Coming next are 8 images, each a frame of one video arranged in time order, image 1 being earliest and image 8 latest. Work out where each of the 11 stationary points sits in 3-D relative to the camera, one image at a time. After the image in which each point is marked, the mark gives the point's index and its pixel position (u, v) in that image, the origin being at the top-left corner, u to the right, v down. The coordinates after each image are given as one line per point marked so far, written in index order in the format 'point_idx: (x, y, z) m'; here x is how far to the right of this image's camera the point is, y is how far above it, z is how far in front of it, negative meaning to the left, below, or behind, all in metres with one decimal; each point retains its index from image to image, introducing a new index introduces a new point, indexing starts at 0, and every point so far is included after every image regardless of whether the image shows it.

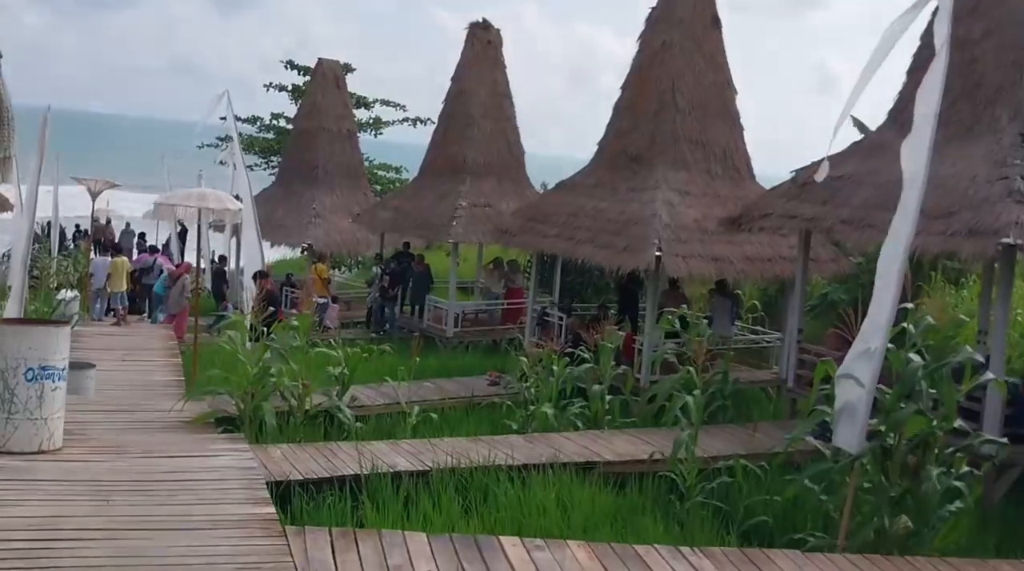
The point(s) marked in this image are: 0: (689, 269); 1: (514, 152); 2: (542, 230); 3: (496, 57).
0: (+1.8, +0.2, +10.6) m
1: (0.0, +2.0, +15.6) m
2: (+0.3, +0.6, +12.0) m
3: (-0.2, +3.3, +15.3) m
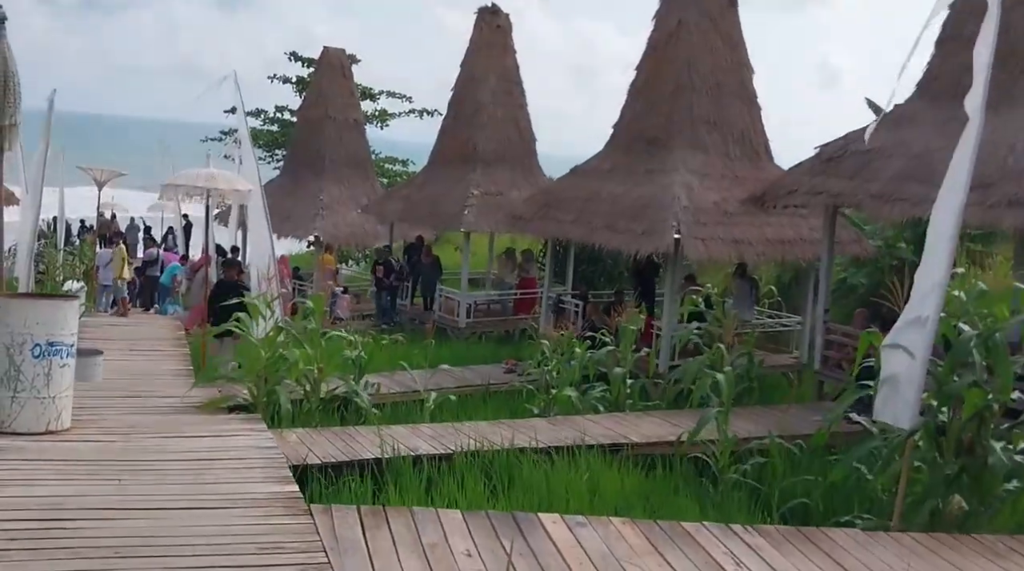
0: (+1.9, +0.3, +10.4) m
1: (+0.2, +2.1, +15.3) m
2: (+0.5, +0.8, +11.7) m
3: (-0.1, +3.4, +15.0) m
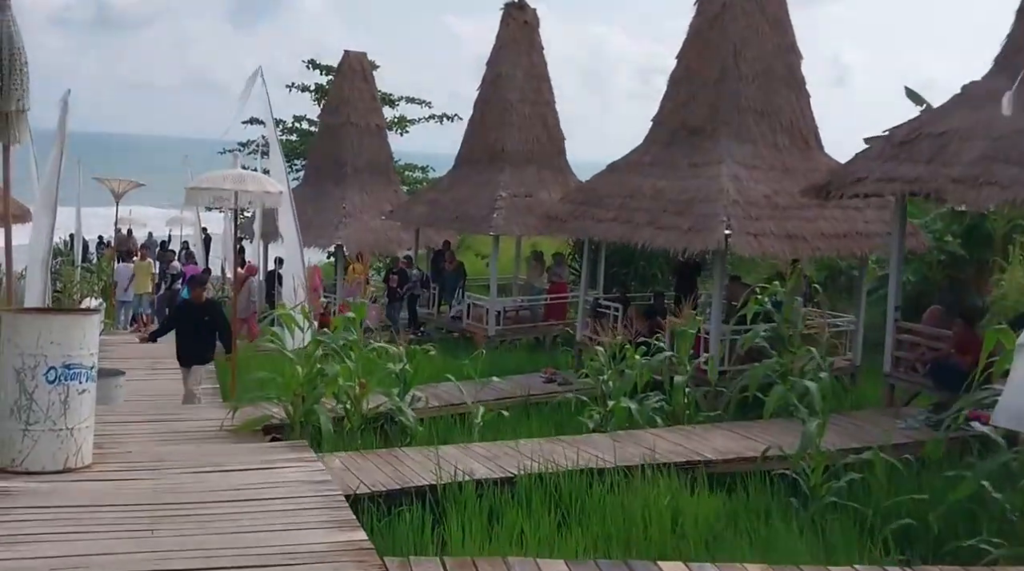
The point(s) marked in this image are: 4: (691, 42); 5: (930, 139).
0: (+2.3, +0.3, +9.7) m
1: (+0.6, +2.0, +14.7) m
2: (+0.9, +0.7, +11.1) m
3: (+0.3, +3.3, +14.4) m
4: (+1.9, +2.6, +11.3) m
5: (+3.1, +1.1, +8.0) m
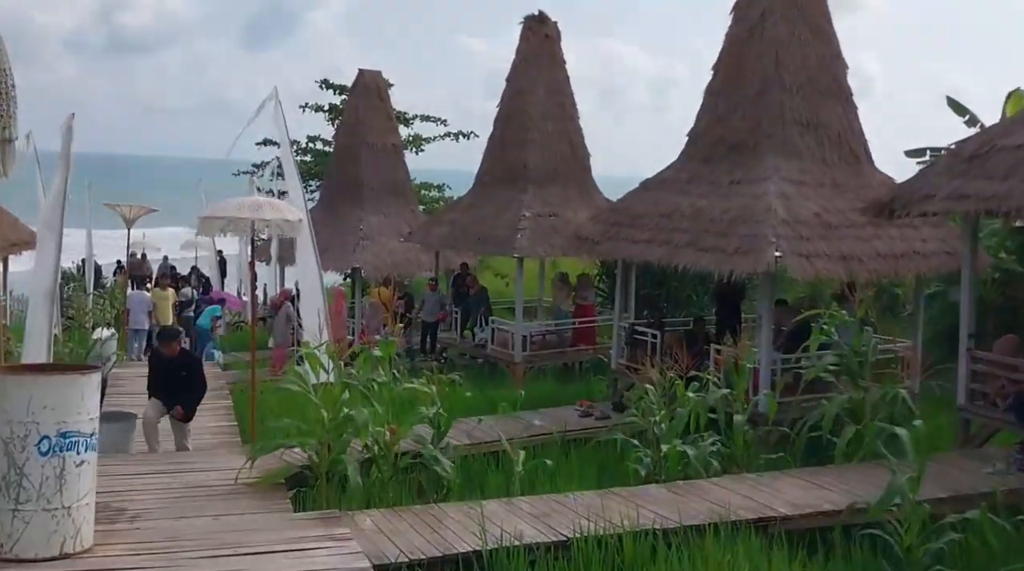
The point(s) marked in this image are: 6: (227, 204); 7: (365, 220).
0: (+2.6, +0.1, +9.1) m
1: (+0.9, +1.7, +14.1) m
2: (+1.2, +0.5, +10.5) m
3: (+0.5, +3.0, +13.8) m
4: (+2.2, +2.3, +10.6) m
5: (+3.4, +0.9, +7.4) m
6: (-2.1, +0.6, +7.8) m
7: (-2.2, +1.0, +15.8) m
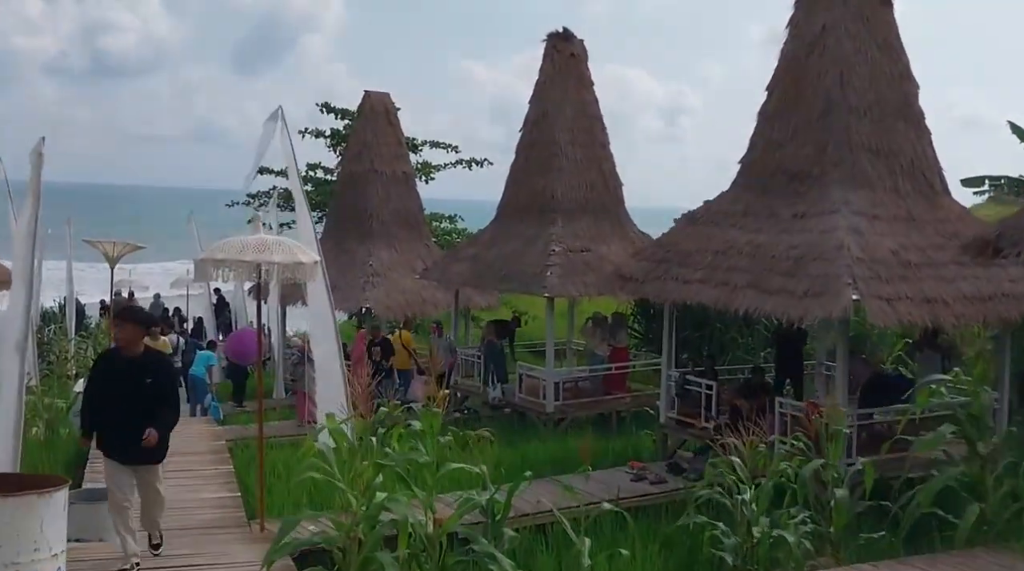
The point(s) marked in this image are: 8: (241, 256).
0: (+2.9, -0.2, +8.0) m
1: (+1.2, +1.2, +13.1) m
2: (+1.5, +0.1, +9.4) m
3: (+0.9, +2.5, +12.8) m
4: (+2.5, +1.9, +9.6) m
5: (+3.7, +0.6, +6.3) m
6: (-1.8, +0.3, +6.7) m
7: (-1.9, +0.4, +14.7) m
8: (-1.6, +0.2, +6.5) m
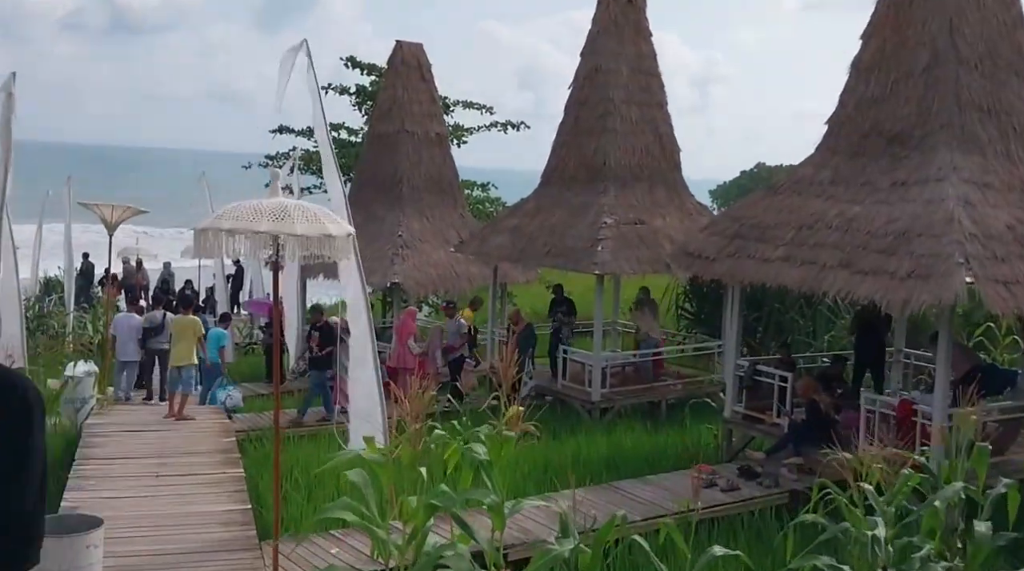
0: (+3.3, -0.1, +6.8) m
1: (+1.7, +1.5, +11.9) m
2: (+1.9, +0.3, +8.3) m
3: (+1.3, +2.8, +11.6) m
4: (+2.9, +2.1, +8.4) m
5: (+4.1, +0.7, +5.1) m
6: (-1.4, +0.4, +5.6) m
7: (-1.4, +0.8, +13.7) m
8: (-1.3, +0.3, +5.4) m
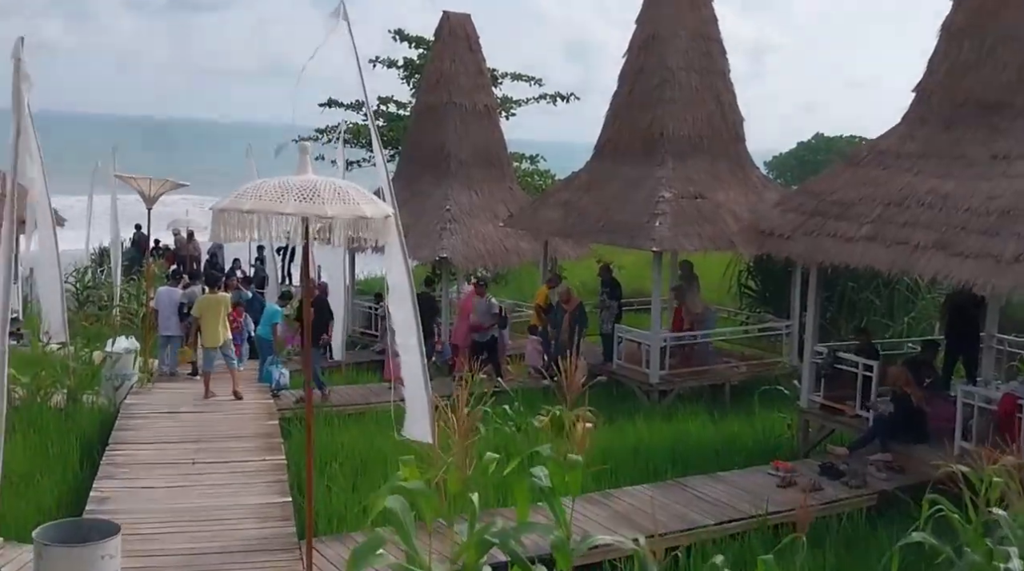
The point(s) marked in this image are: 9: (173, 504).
0: (+3.6, 0.0, +6.0) m
1: (+2.3, +1.7, +11.1) m
2: (+2.3, +0.4, +7.5) m
3: (+1.9, +3.0, +10.8) m
4: (+3.3, +2.2, +7.6) m
5: (+4.3, +0.7, +4.3) m
6: (-1.1, +0.5, +5.0) m
7: (-0.7, +1.1, +13.0) m
8: (-1.0, +0.4, +4.8) m
9: (-2.2, -1.4, +7.0) m
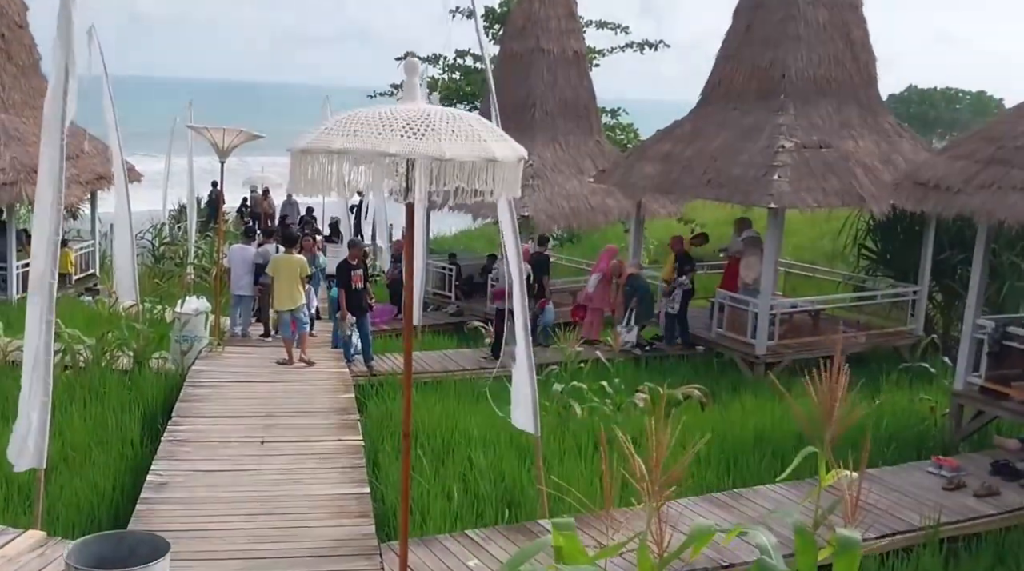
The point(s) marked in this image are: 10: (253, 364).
0: (+4.2, +0.2, +4.7) m
1: (+3.1, +2.1, +9.8) m
2: (+2.9, +0.6, +6.3) m
3: (+2.8, +3.4, +9.5) m
4: (+4.0, +2.5, +6.2) m
5: (+4.8, +0.8, +2.9) m
6: (-0.6, +0.6, +4.0) m
7: (+0.3, +1.5, +11.9) m
8: (-0.5, +0.5, +3.8) m
9: (-1.6, -1.2, +6.1) m
10: (-2.2, -0.7, +8.9) m
